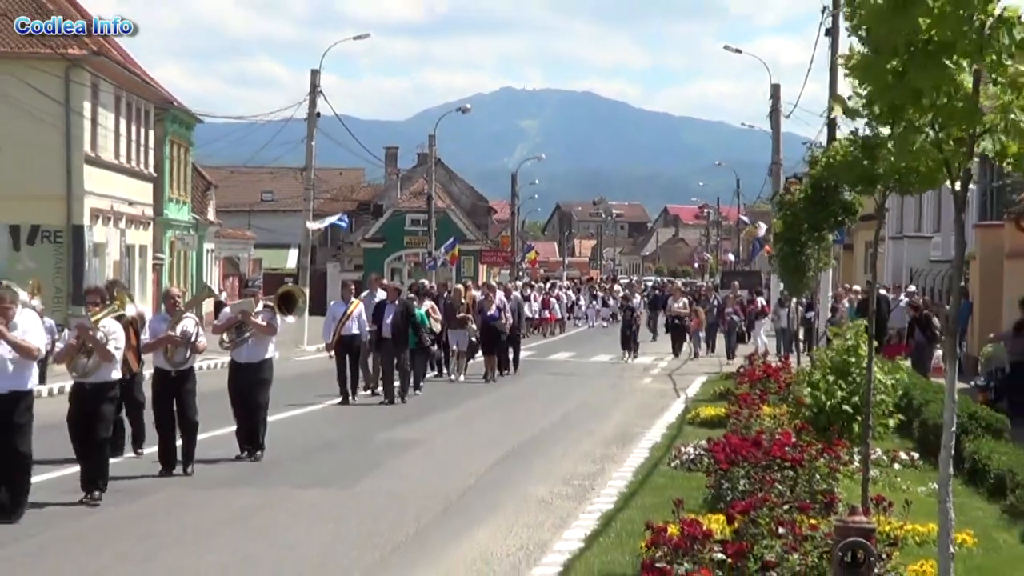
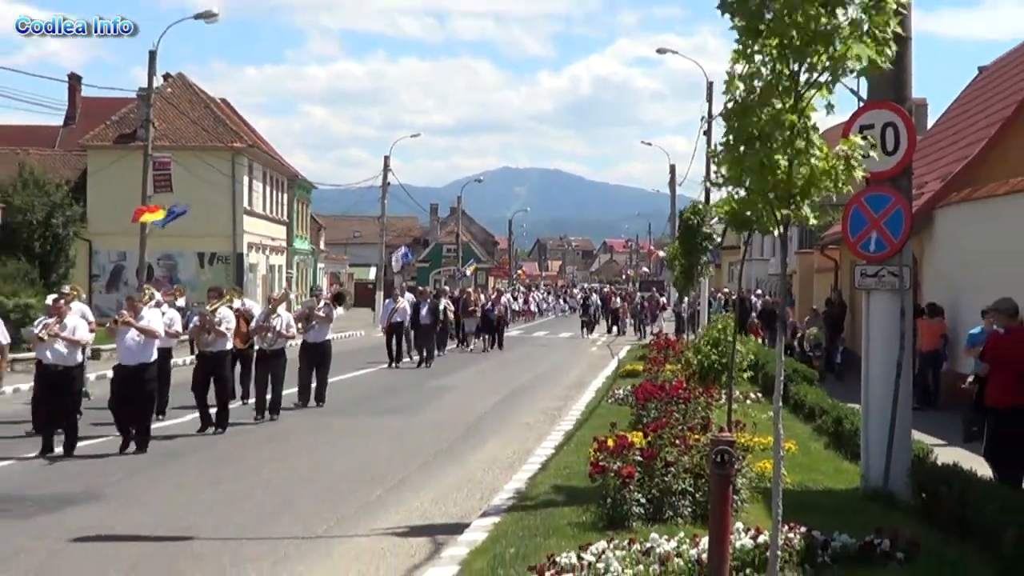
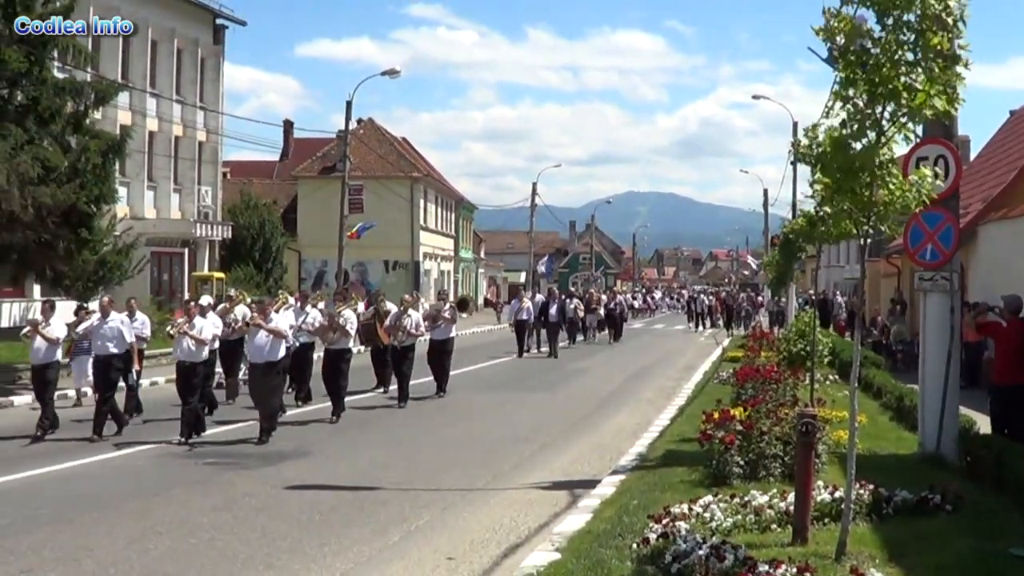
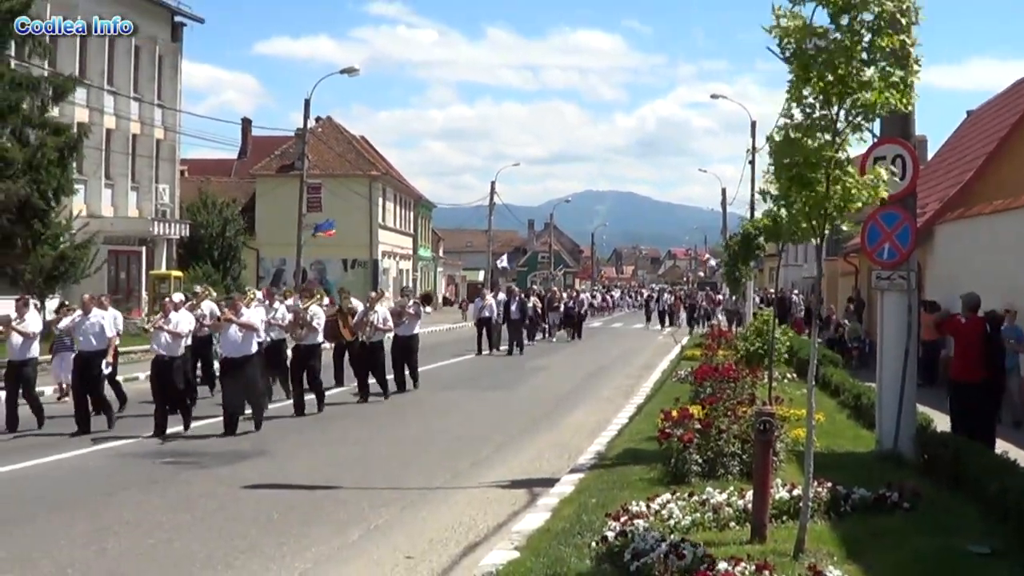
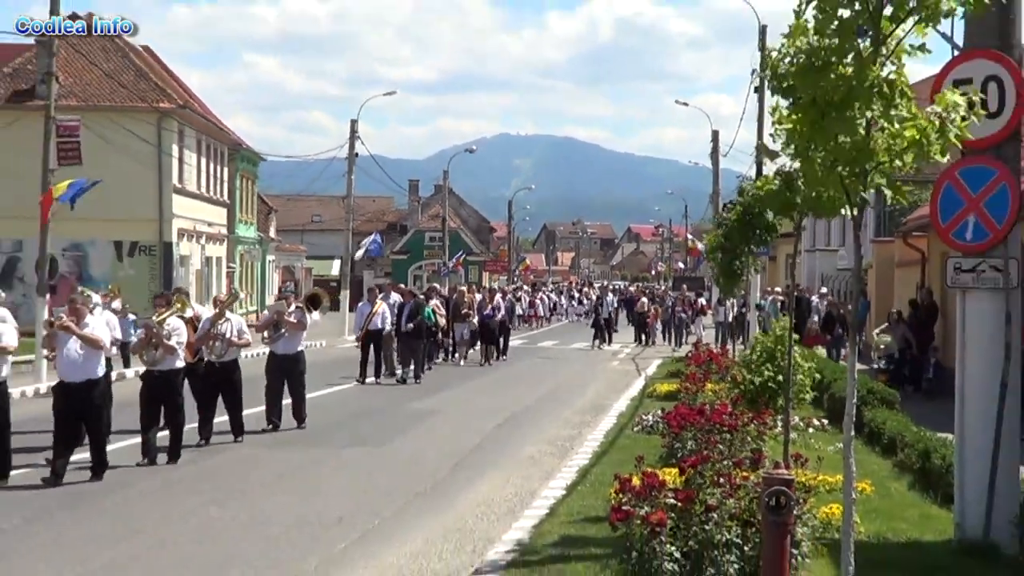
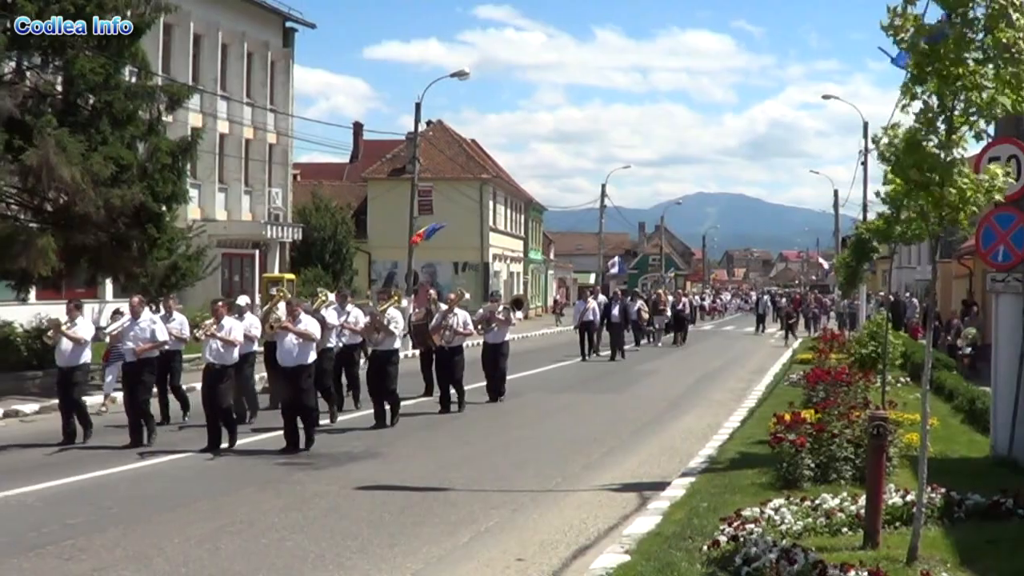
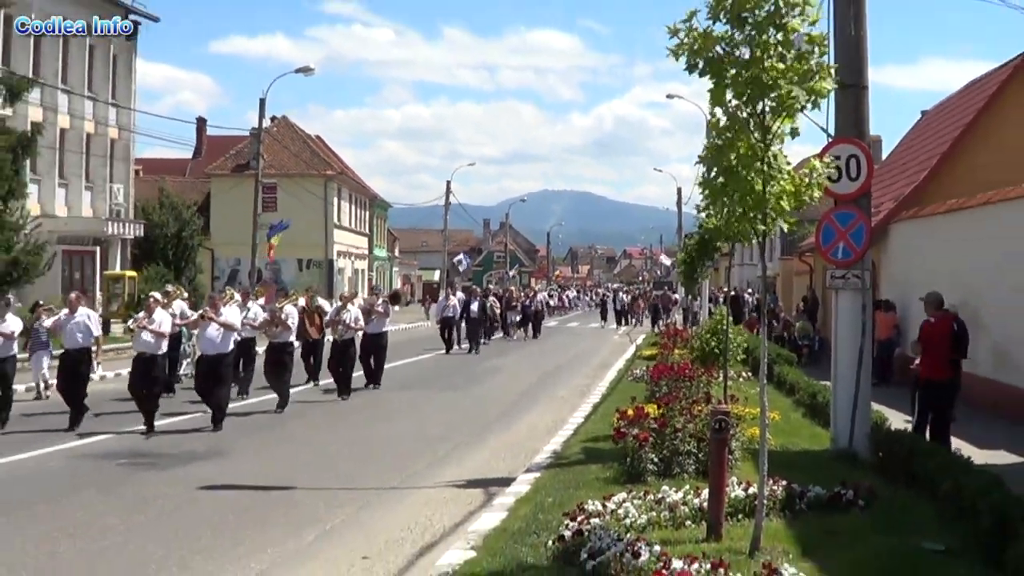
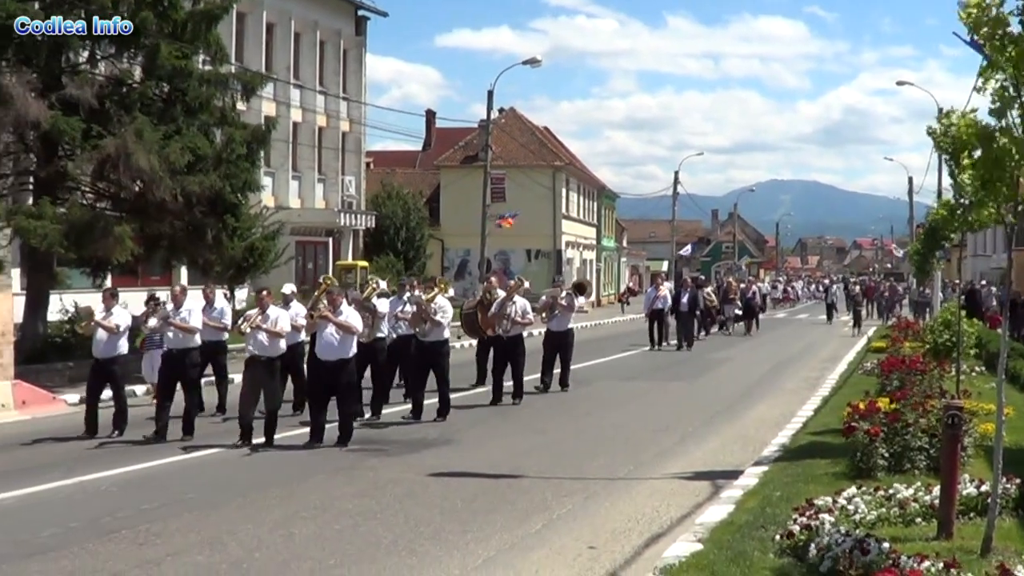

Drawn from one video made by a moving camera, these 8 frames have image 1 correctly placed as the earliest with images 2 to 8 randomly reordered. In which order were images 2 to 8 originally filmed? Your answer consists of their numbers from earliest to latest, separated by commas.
5, 2, 7, 4, 3, 6, 8
